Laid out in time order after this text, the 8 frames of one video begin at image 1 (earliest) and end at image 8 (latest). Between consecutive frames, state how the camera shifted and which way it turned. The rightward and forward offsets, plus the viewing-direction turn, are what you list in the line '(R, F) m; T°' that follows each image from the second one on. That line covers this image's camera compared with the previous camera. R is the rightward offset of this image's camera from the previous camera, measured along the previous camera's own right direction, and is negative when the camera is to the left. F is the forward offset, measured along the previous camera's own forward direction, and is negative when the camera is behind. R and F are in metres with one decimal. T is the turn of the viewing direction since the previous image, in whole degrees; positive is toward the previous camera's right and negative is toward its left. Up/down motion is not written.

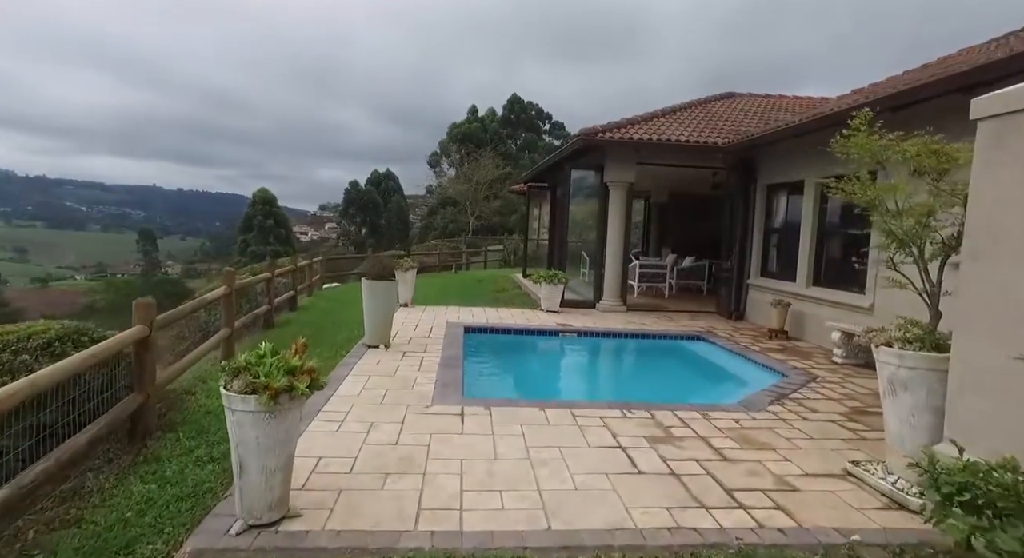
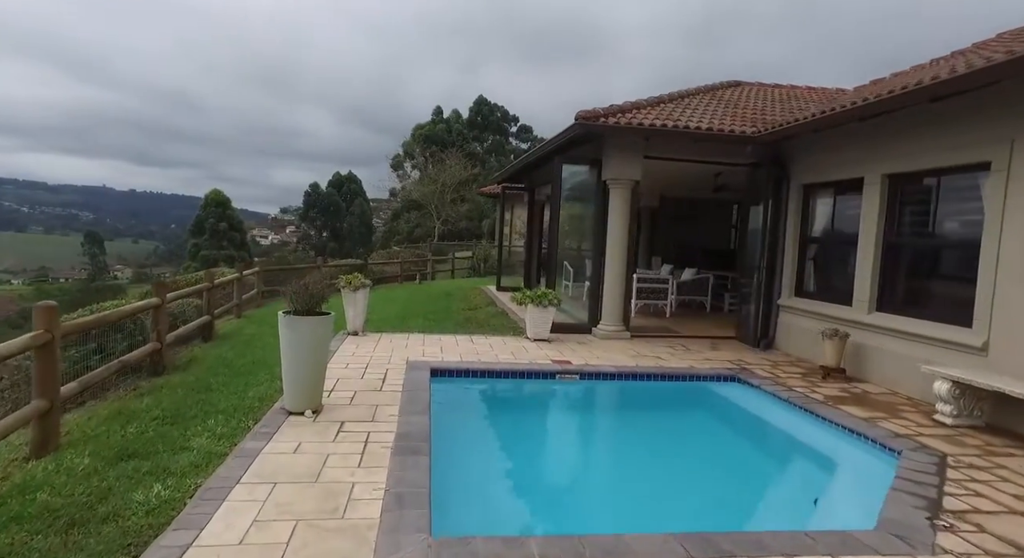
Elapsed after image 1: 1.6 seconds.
(-0.2, +1.7) m; +3°
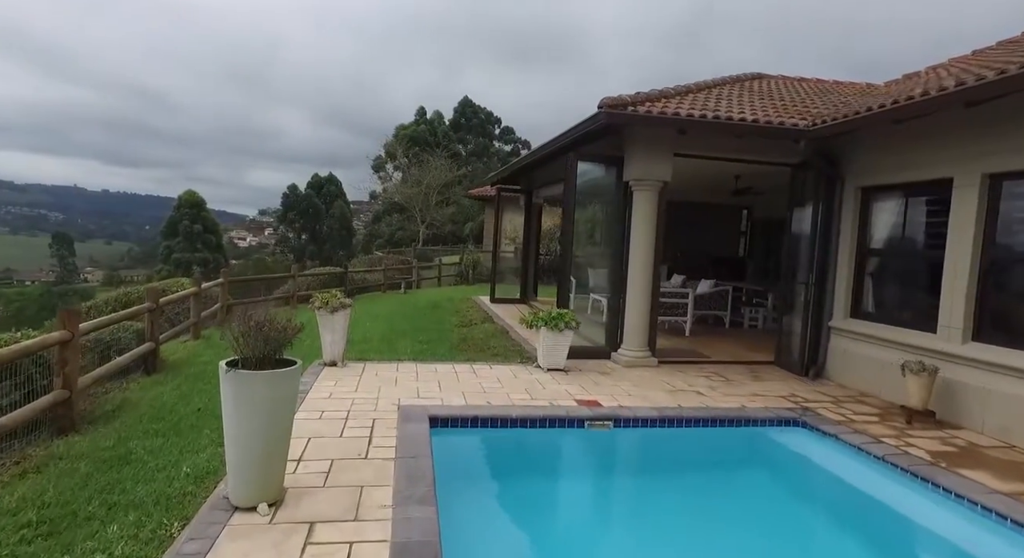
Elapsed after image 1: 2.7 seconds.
(-0.3, +1.1) m; +2°
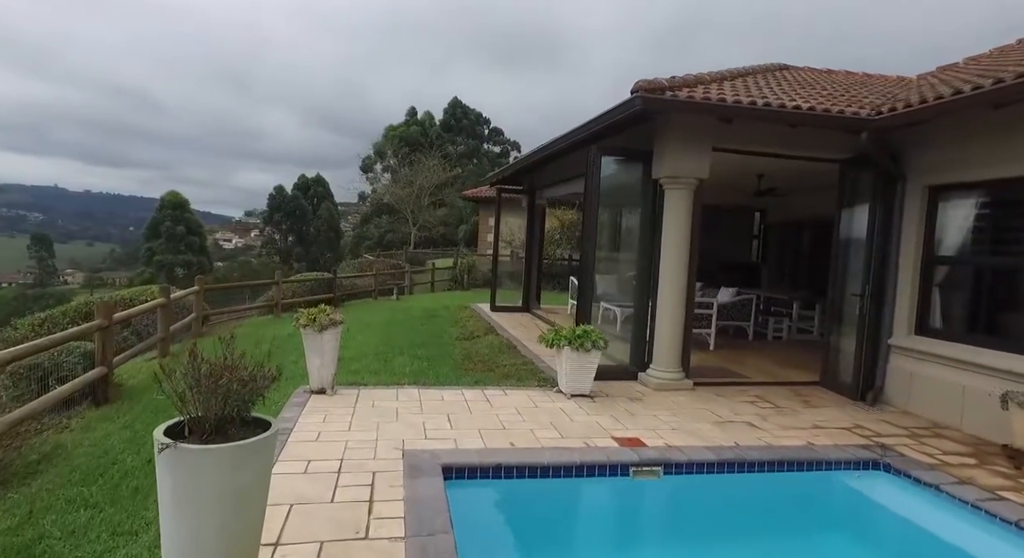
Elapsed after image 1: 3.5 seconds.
(-0.2, +0.8) m; +1°
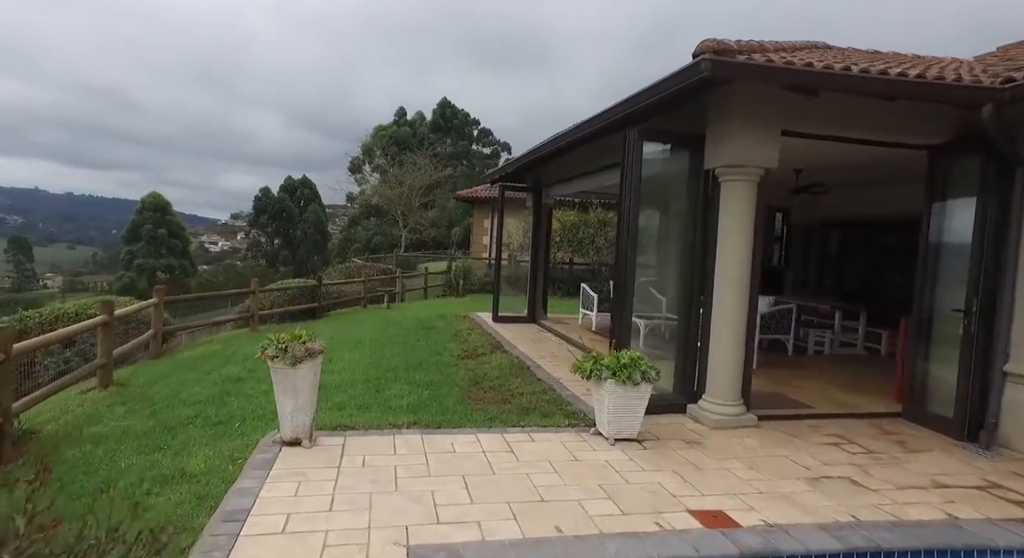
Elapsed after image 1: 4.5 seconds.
(-0.3, +1.1) m; +1°
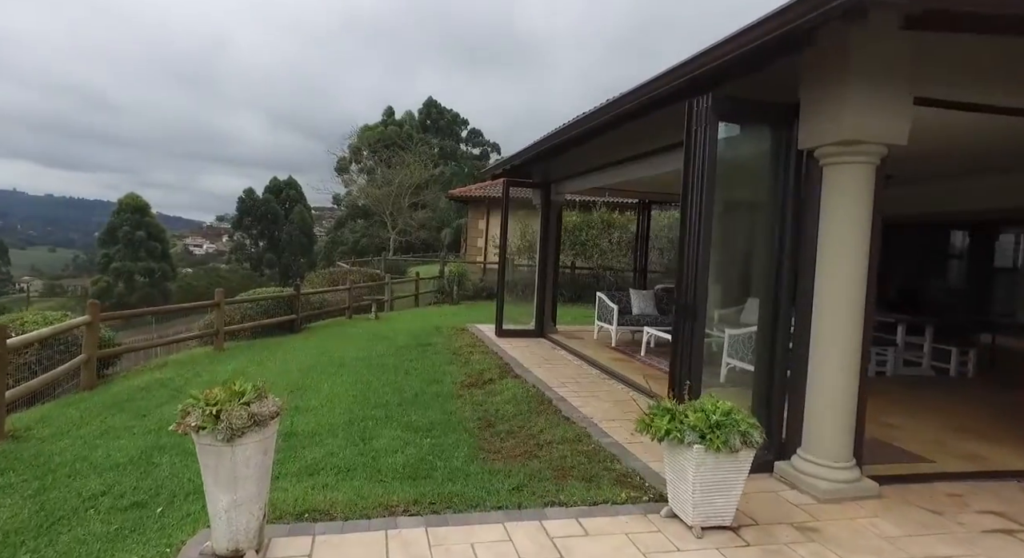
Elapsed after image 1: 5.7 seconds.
(-0.3, +1.2) m; +1°
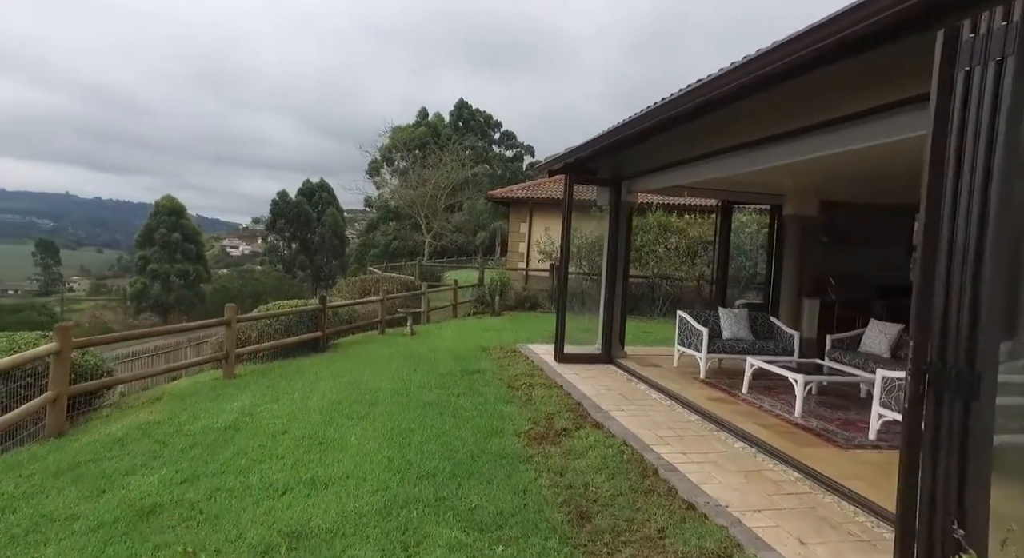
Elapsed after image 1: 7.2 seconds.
(-0.4, +1.4) m; -3°
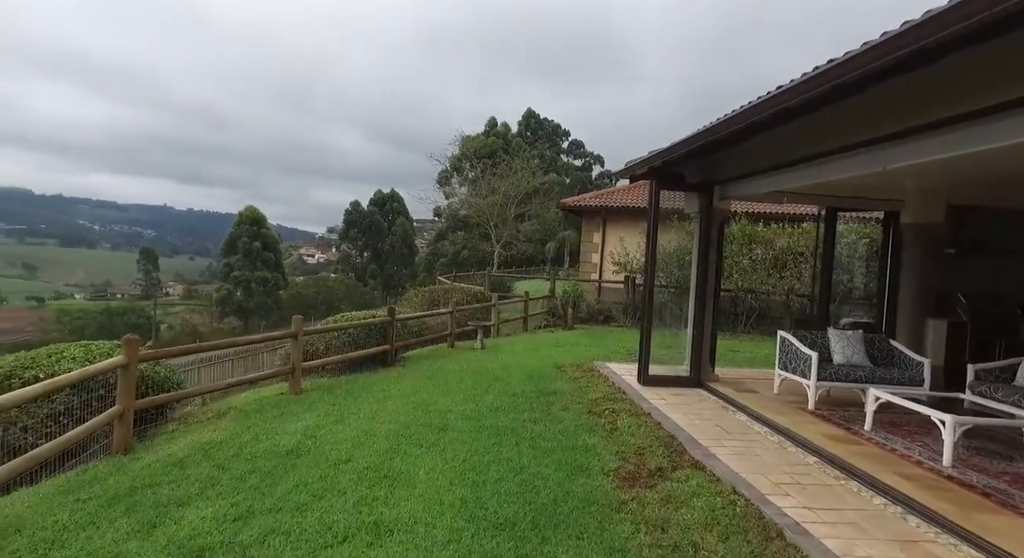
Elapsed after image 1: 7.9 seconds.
(-0.2, +0.5) m; -6°
